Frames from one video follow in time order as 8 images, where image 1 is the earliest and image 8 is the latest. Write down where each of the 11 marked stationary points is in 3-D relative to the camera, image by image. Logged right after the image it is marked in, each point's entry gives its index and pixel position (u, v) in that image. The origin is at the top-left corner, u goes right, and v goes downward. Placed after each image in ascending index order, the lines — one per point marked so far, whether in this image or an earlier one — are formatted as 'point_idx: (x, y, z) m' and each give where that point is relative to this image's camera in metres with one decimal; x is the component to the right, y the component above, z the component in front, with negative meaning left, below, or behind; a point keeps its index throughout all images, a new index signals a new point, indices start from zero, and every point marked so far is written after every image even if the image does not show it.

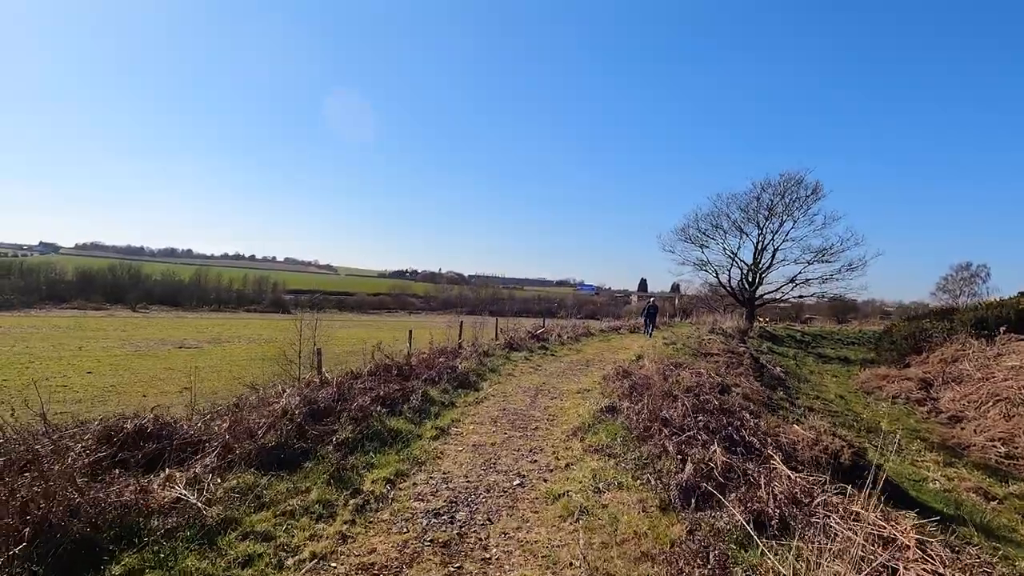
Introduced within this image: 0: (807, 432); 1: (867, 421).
0: (+5.6, -2.7, +9.7) m
1: (+11.4, -4.3, +16.3) m
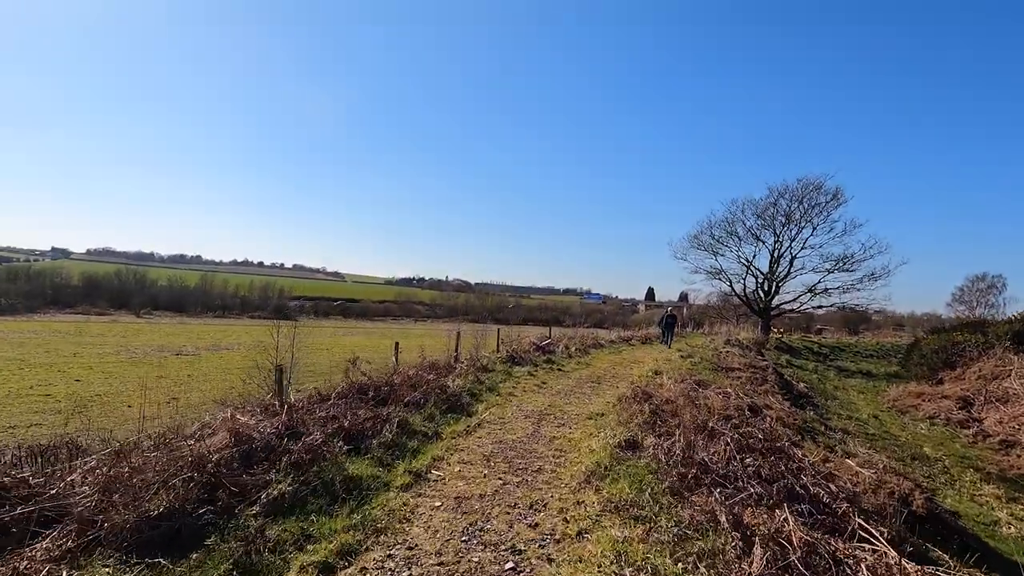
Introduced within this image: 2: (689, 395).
0: (+5.6, -2.9, +8.1) m
1: (+11.4, -4.6, +14.6) m
2: (+3.2, -2.0, +9.3) m
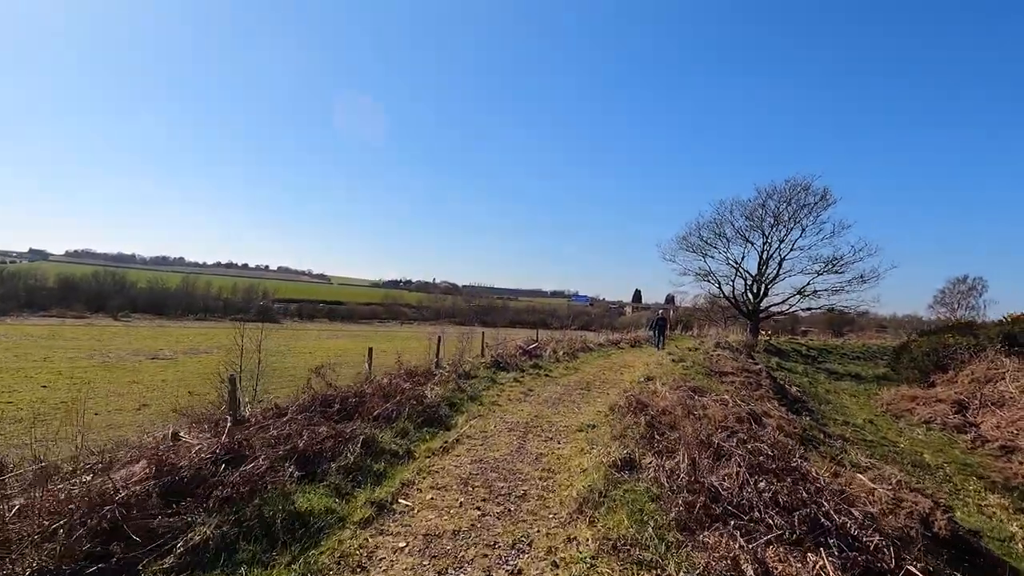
0: (+5.4, -2.9, +7.5) m
1: (+11.0, -4.6, +14.1) m
2: (+2.9, -2.0, +8.6) m
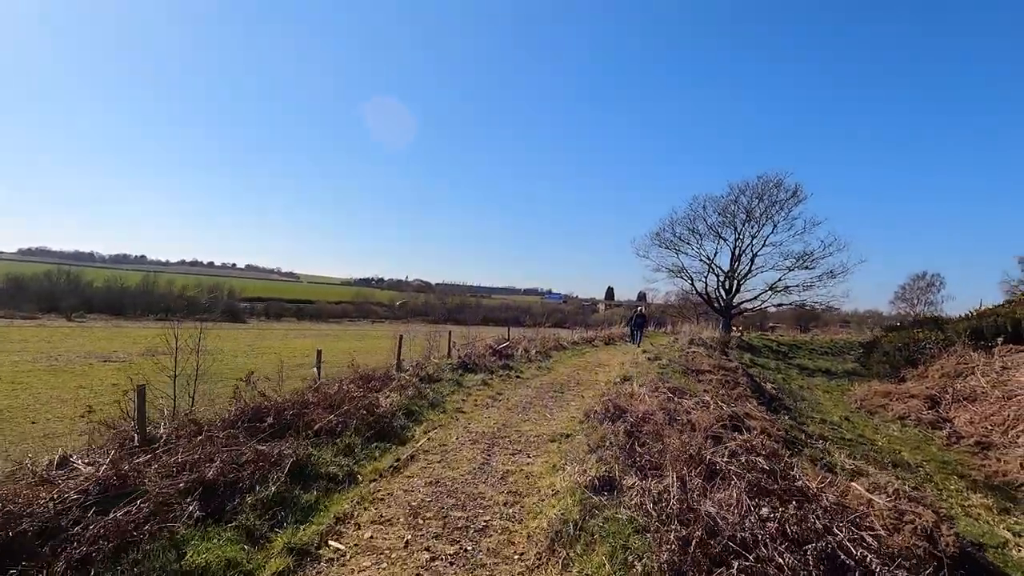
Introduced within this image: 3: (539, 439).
0: (+4.9, -2.8, +6.9) m
1: (+10.2, -4.5, +13.8) m
2: (+2.4, -1.9, +7.9) m
3: (+0.4, -2.1, +7.1) m
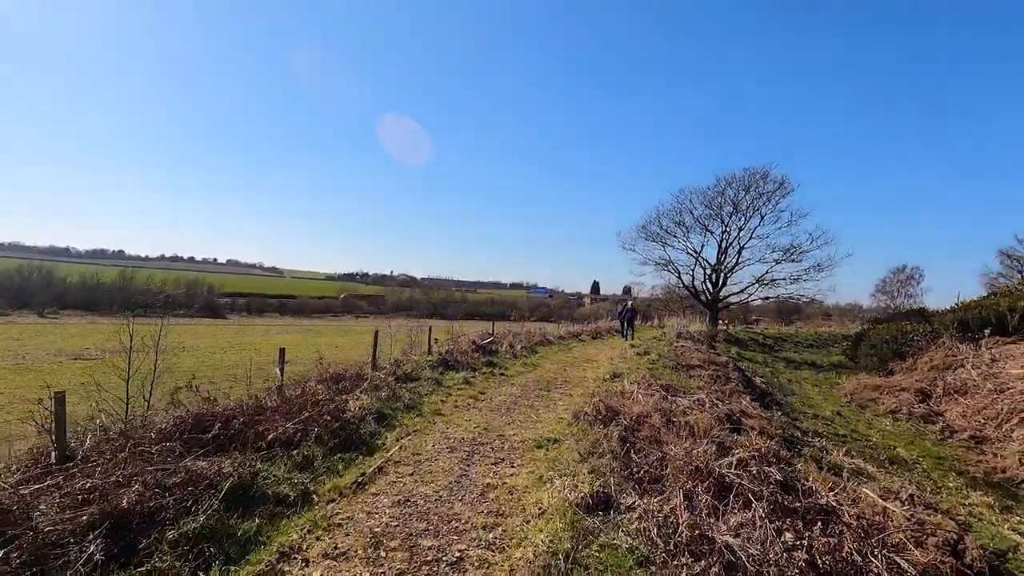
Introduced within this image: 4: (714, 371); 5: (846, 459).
0: (+4.7, -2.7, +6.3) m
1: (+9.8, -4.2, +13.4) m
2: (+2.2, -1.8, +7.3) m
3: (+0.2, -2.0, +6.4) m
4: (+6.2, -2.6, +15.7) m
5: (+6.7, -3.4, +10.1) m
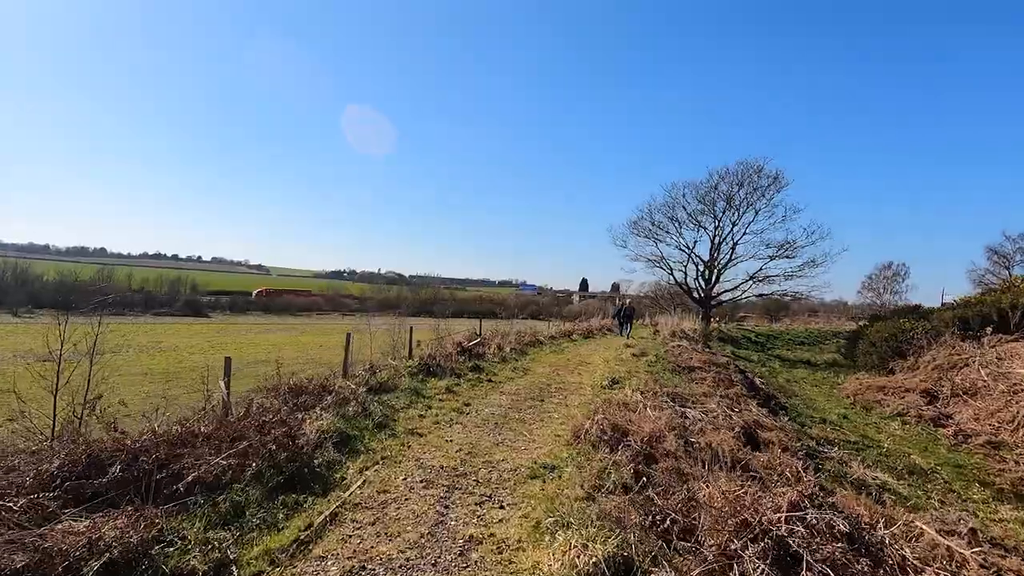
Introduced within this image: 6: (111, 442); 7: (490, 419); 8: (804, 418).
0: (+4.6, -2.6, +5.3) m
1: (+9.5, -4.2, +12.6) m
2: (+2.0, -1.7, +6.2) m
3: (+0.1, -2.0, +5.3) m
4: (+5.9, -2.5, +14.7) m
5: (+6.5, -3.3, +9.2) m
6: (-3.7, -1.4, +4.7) m
7: (-0.3, -2.0, +7.6) m
8: (+8.3, -3.7, +14.3) m
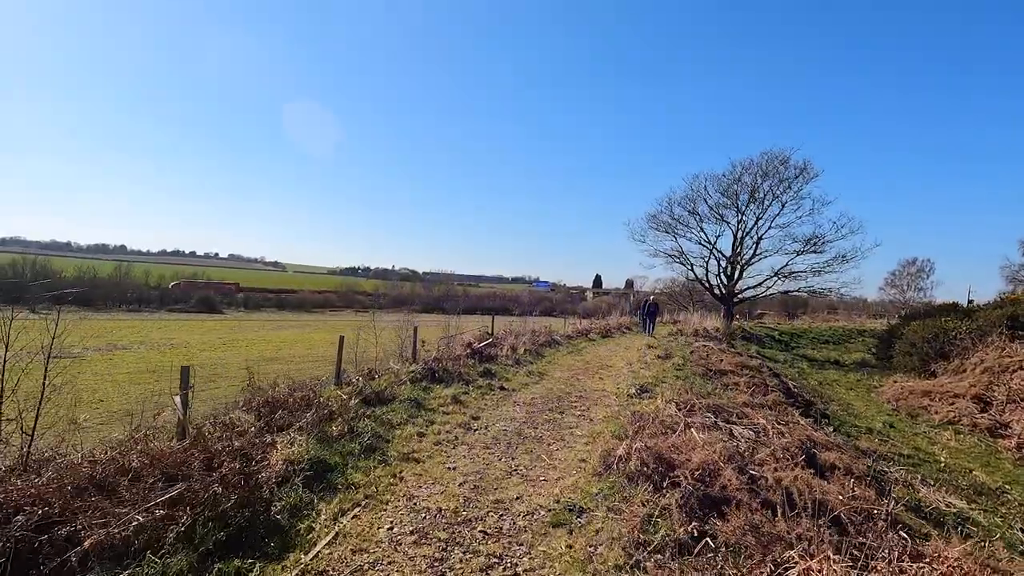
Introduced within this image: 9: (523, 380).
0: (+4.7, -2.6, +4.1) m
1: (+9.9, -4.1, +11.2) m
2: (+2.2, -1.7, +5.0) m
3: (+0.2, -1.9, +4.2) m
4: (+6.3, -2.4, +13.4) m
5: (+6.7, -3.3, +7.8) m
6: (-3.5, -1.3, +3.6) m
7: (-0.1, -1.9, +6.5) m
8: (+8.6, -3.6, +13.0) m
9: (+0.2, -1.9, +10.3) m
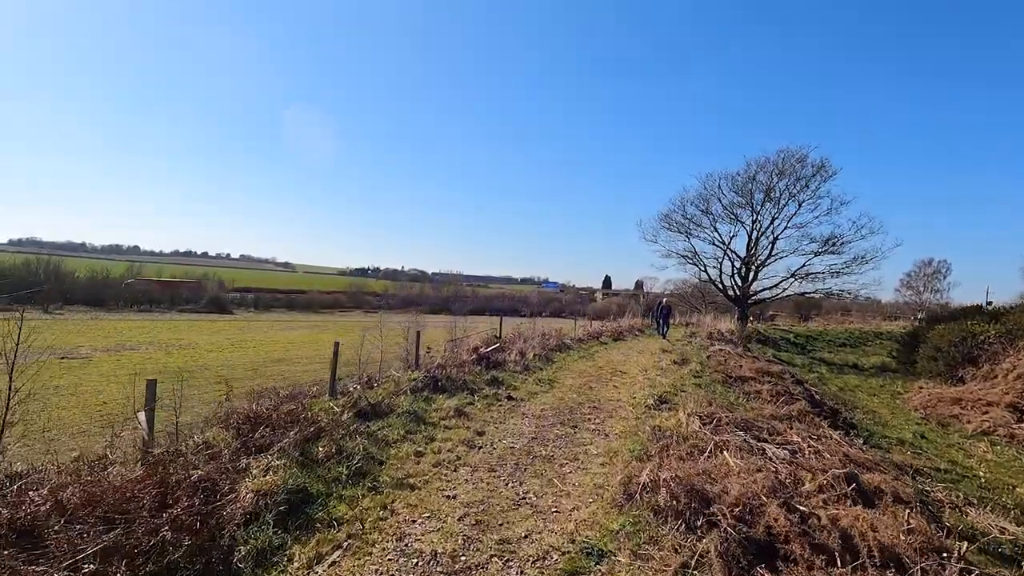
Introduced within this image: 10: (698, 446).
0: (+4.8, -2.6, +3.3) m
1: (+10.0, -4.1, +10.4) m
2: (+2.3, -1.7, +4.3) m
3: (+0.2, -2.0, +3.5) m
4: (+6.5, -2.4, +12.6) m
5: (+6.8, -3.3, +7.1) m
6: (-3.5, -1.4, +3.1) m
7: (0.0, -2.0, +5.8) m
8: (+8.8, -3.7, +12.2) m
9: (+0.4, -1.9, +9.6) m
10: (+2.1, -1.7, +5.7) m
